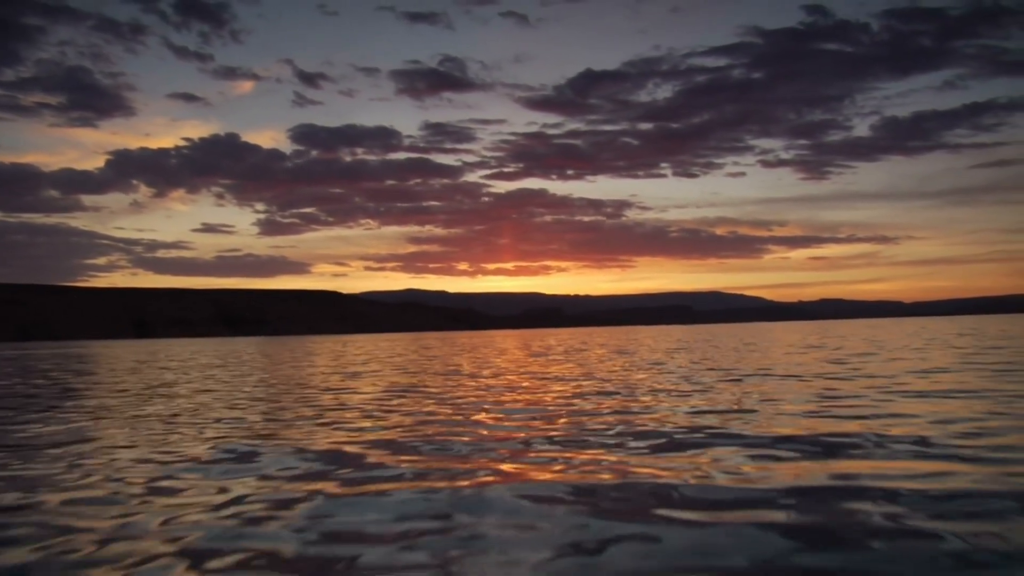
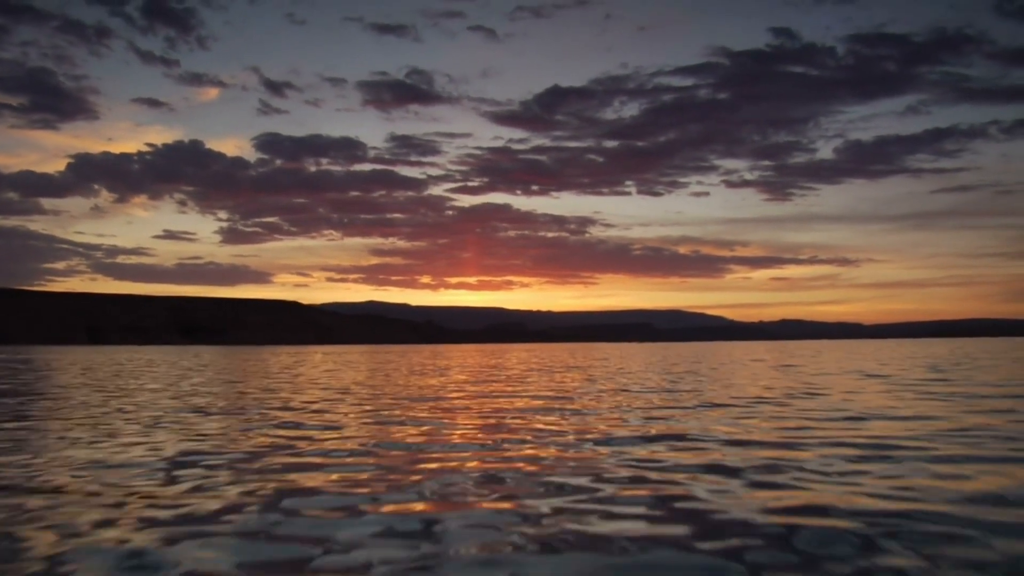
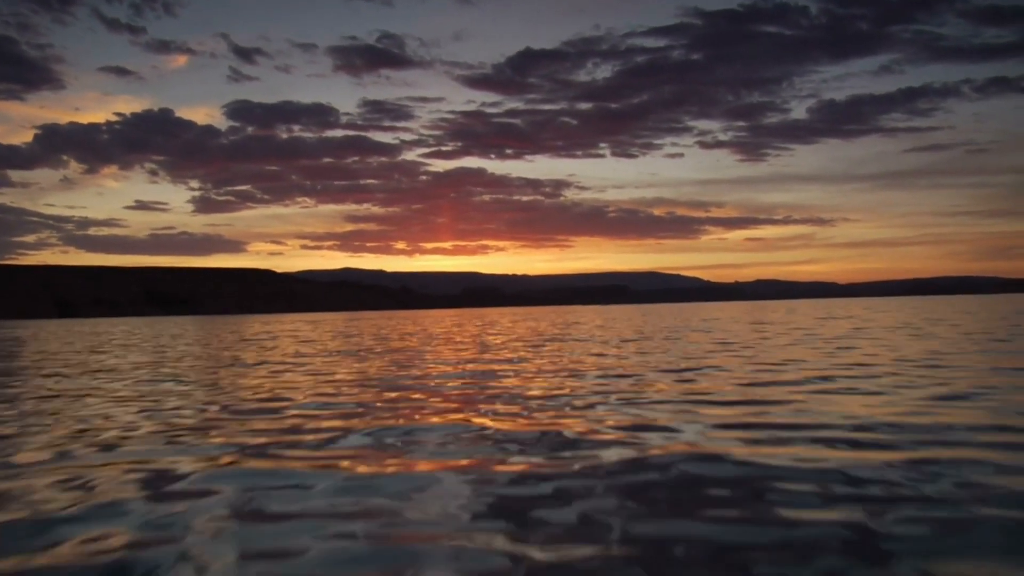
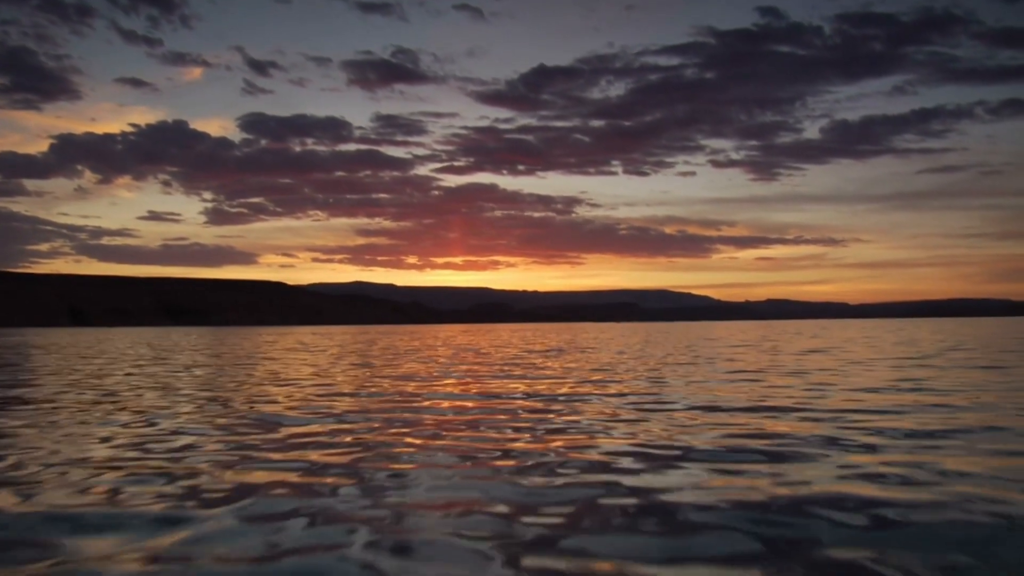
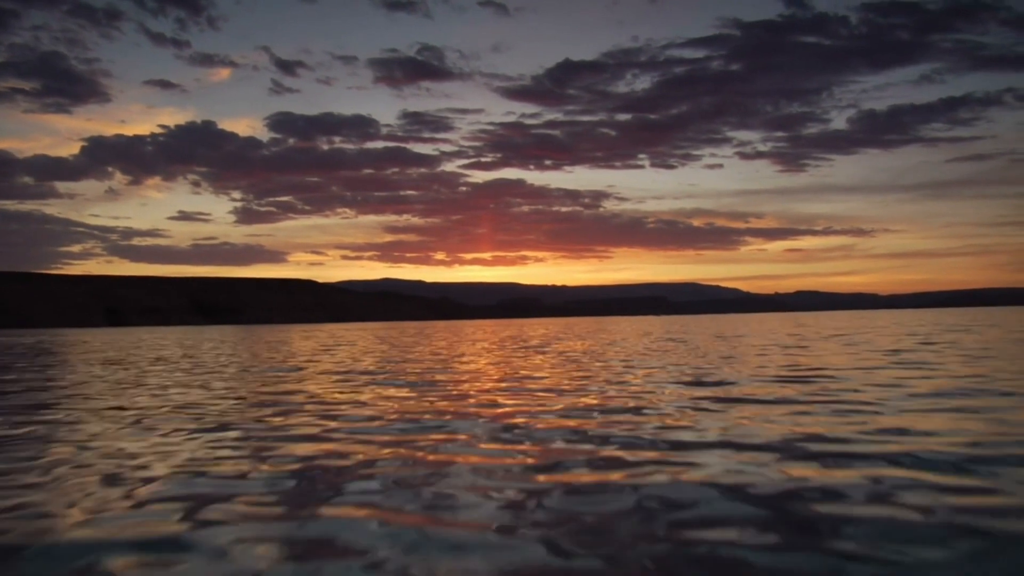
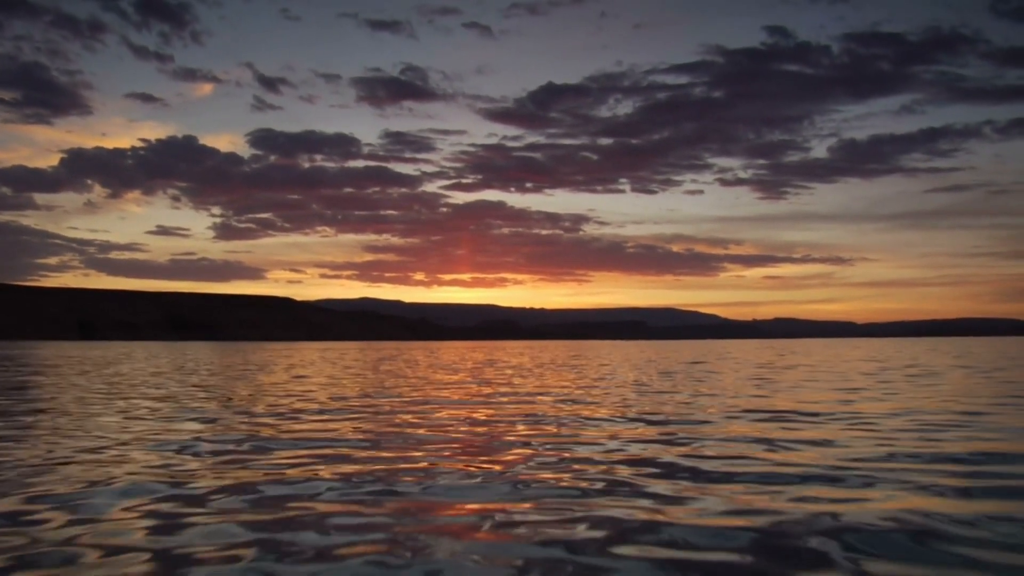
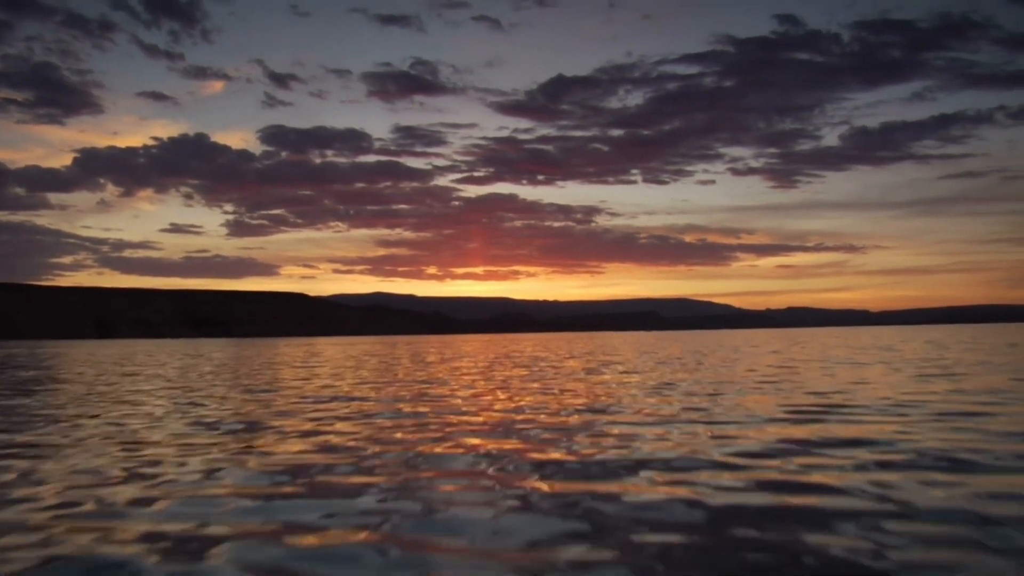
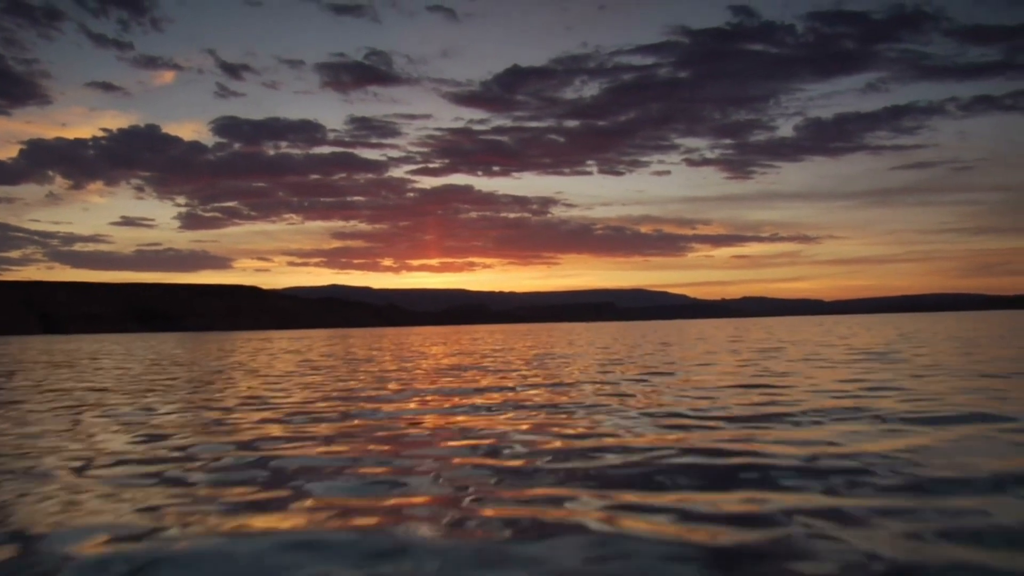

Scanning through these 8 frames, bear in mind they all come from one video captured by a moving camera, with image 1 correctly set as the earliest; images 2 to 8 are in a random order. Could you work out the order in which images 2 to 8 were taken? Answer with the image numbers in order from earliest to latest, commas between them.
5, 7, 2, 6, 4, 3, 8
